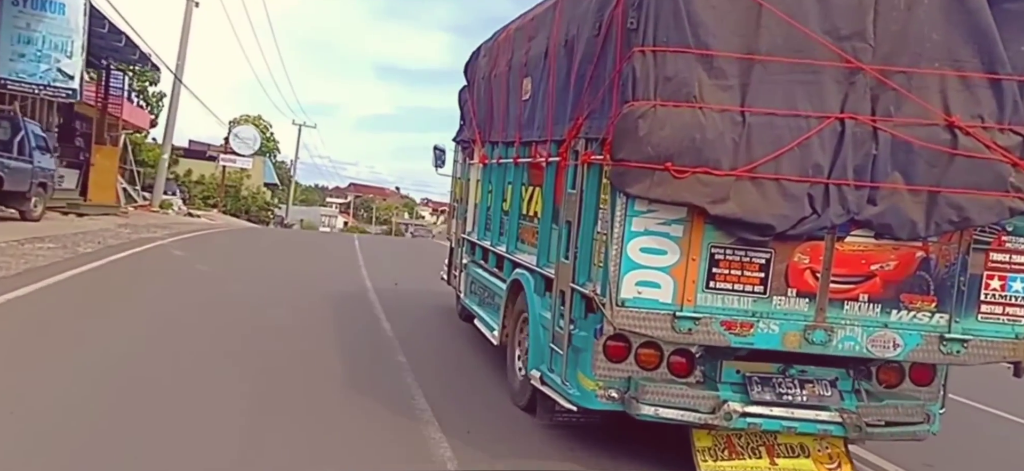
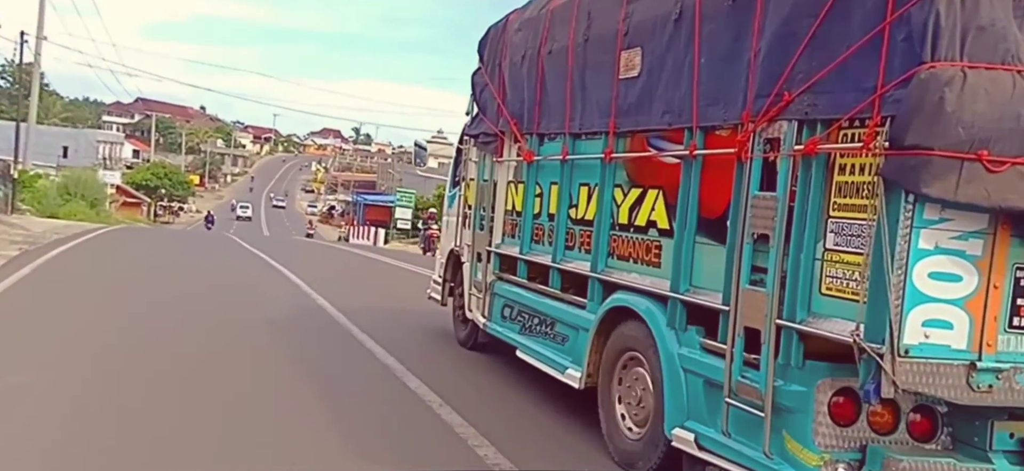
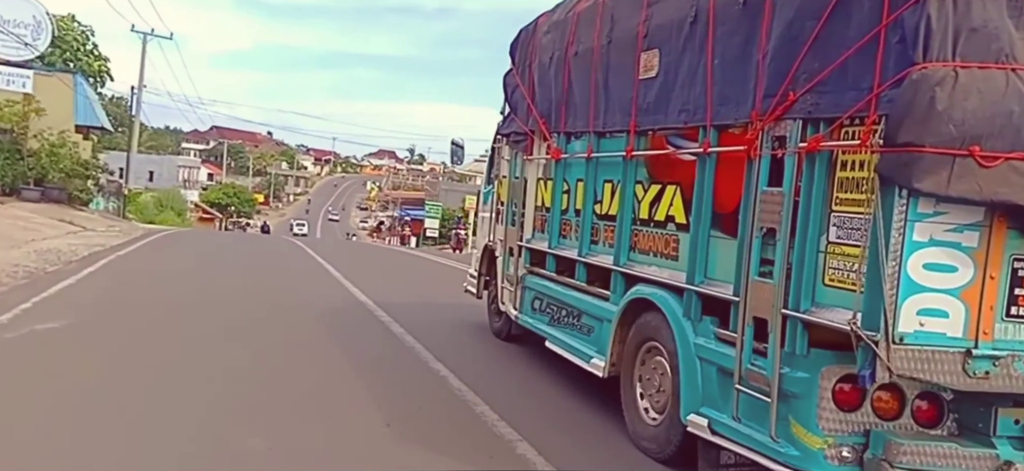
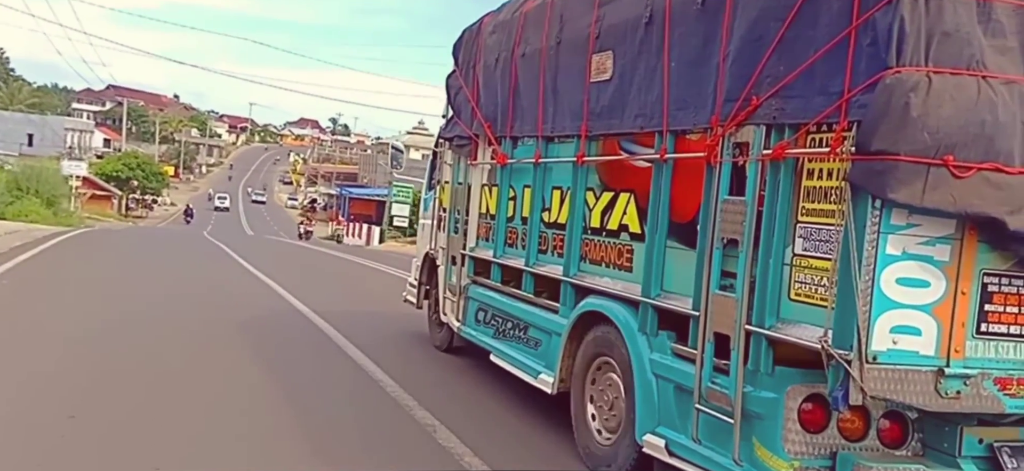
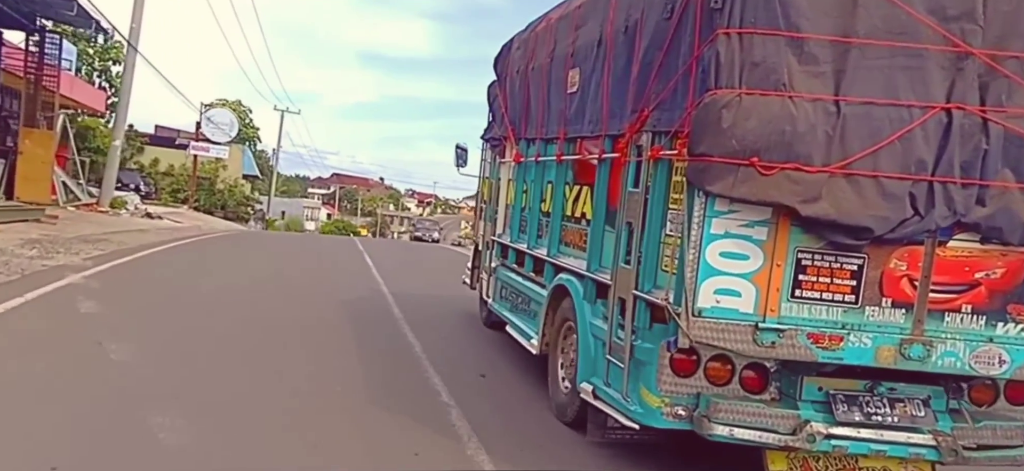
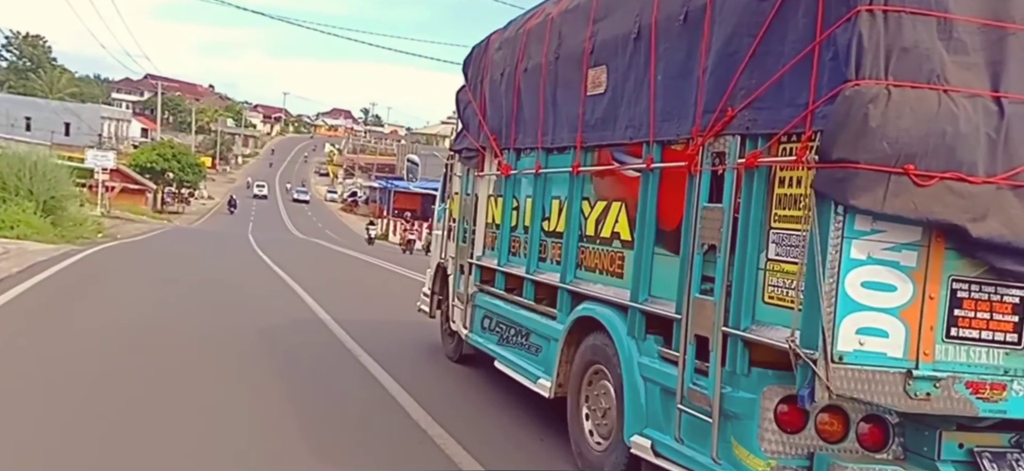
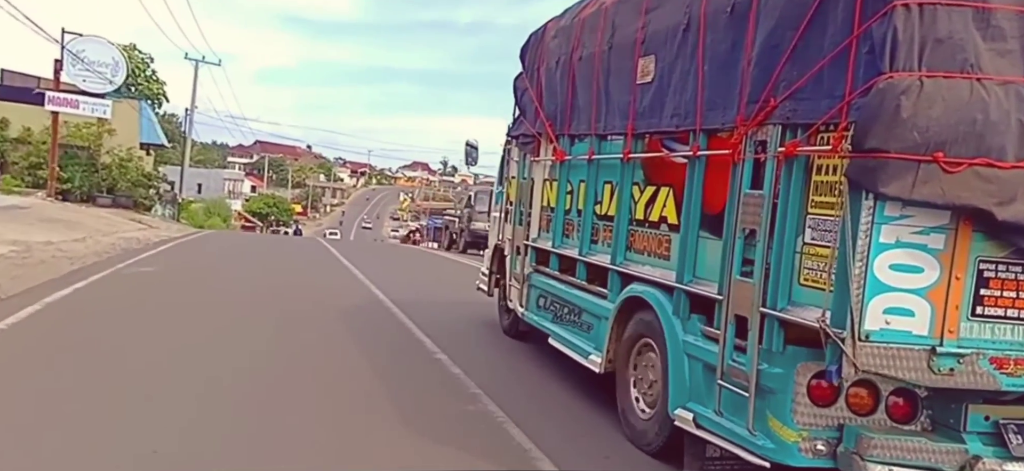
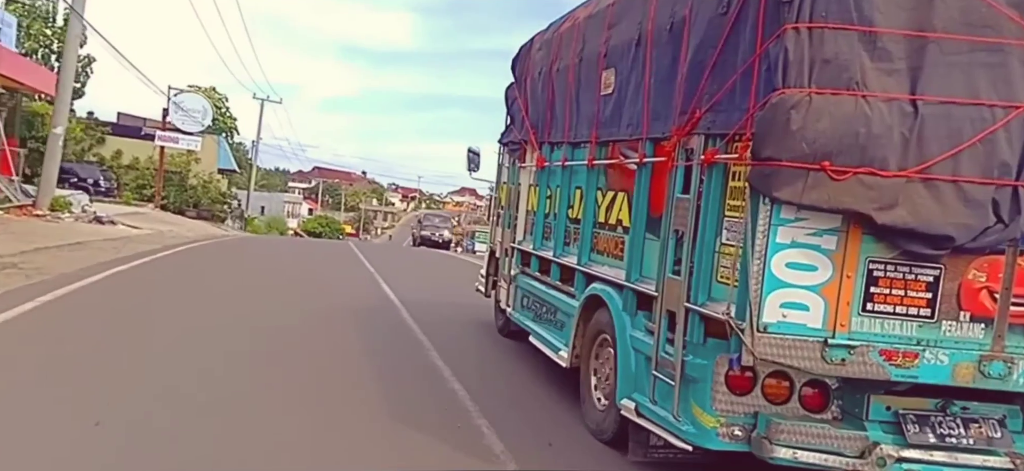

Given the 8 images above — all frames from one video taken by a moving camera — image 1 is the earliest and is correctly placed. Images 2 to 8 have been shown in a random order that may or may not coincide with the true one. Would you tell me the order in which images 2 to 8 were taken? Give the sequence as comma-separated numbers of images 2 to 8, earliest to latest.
5, 8, 7, 3, 2, 4, 6
